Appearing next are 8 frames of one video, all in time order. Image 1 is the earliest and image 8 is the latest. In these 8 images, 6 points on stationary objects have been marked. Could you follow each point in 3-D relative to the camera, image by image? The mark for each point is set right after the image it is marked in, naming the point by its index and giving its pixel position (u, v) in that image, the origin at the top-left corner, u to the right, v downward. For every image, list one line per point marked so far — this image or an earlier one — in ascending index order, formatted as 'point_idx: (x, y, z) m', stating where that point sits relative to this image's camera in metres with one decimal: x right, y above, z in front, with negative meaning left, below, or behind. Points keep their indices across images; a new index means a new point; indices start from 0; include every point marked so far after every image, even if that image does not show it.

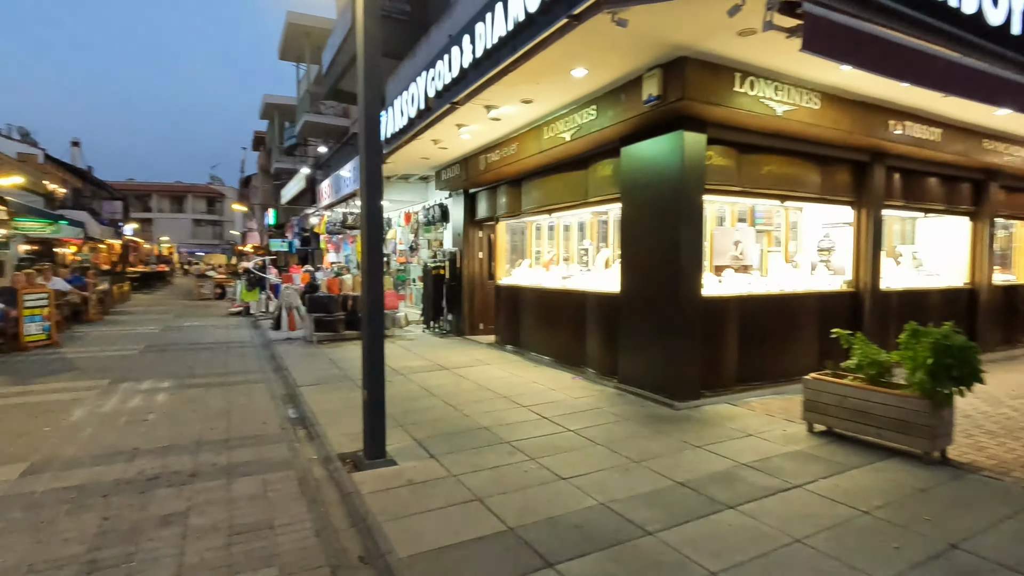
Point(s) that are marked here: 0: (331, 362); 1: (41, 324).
0: (-3.0, -1.2, +8.8) m
1: (-9.0, -0.7, +10.2) m
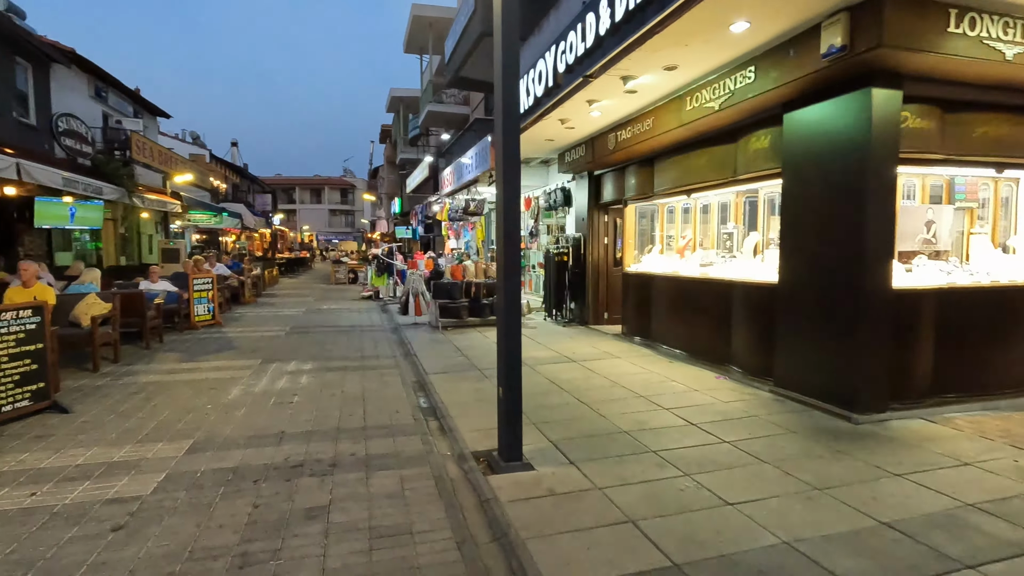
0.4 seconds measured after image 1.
0: (-0.9, -1.0, +8.8) m
1: (-6.5, -0.4, +11.3) m
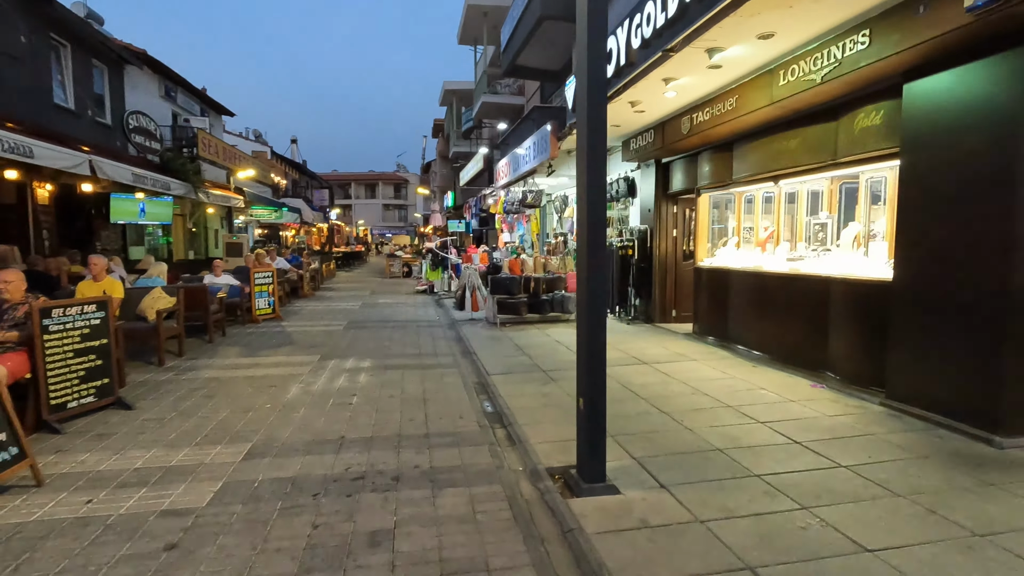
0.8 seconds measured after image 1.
0: (+0.1, -1.0, +8.4) m
1: (-5.2, -0.2, +11.4) m
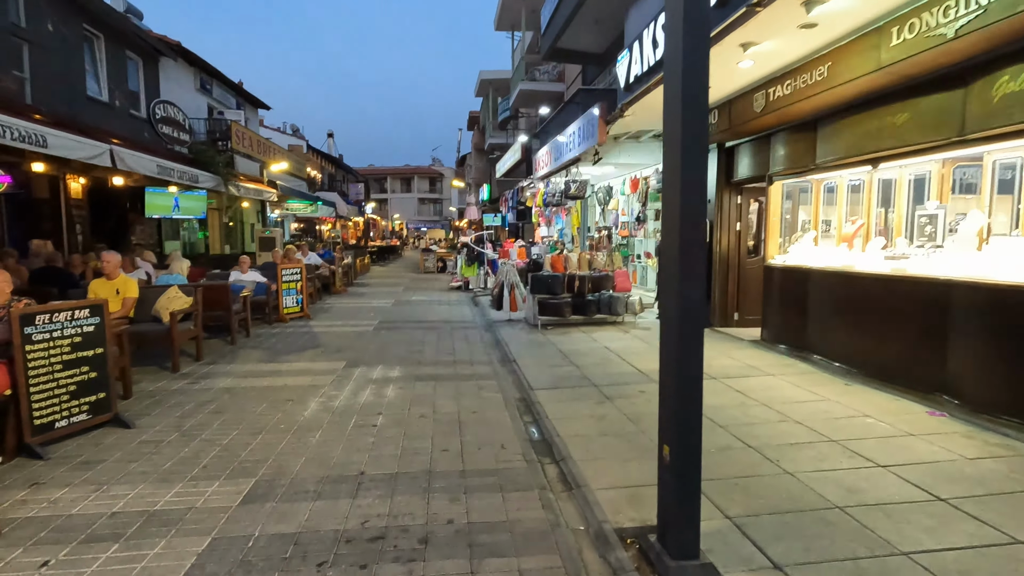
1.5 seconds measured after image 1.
0: (+0.7, -1.0, +7.5) m
1: (-4.4, -0.2, +10.8) m
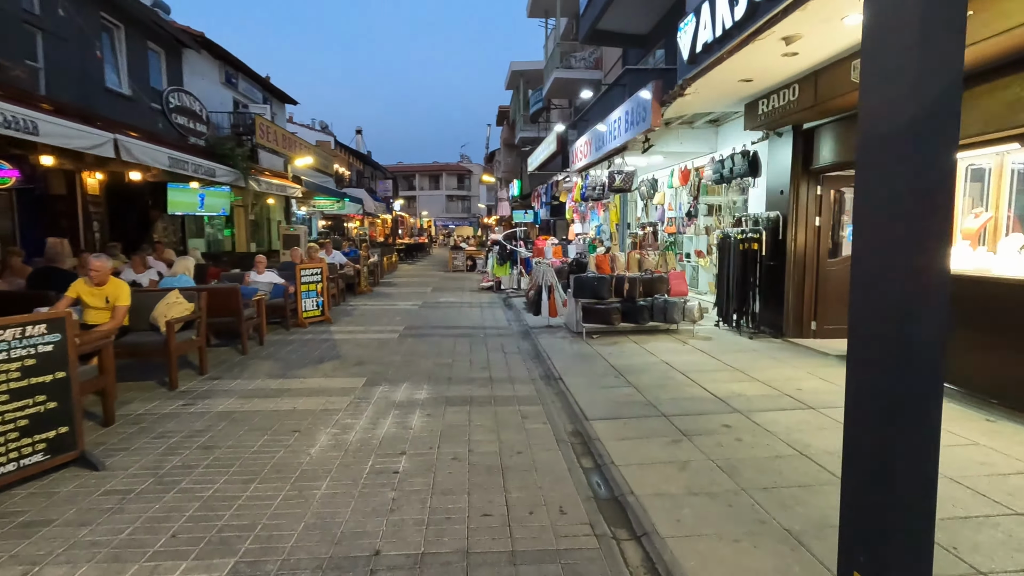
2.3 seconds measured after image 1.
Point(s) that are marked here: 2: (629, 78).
0: (+1.2, -1.0, +6.4) m
1: (-3.7, -0.2, +10.0) m
2: (+2.3, +4.2, +10.6) m
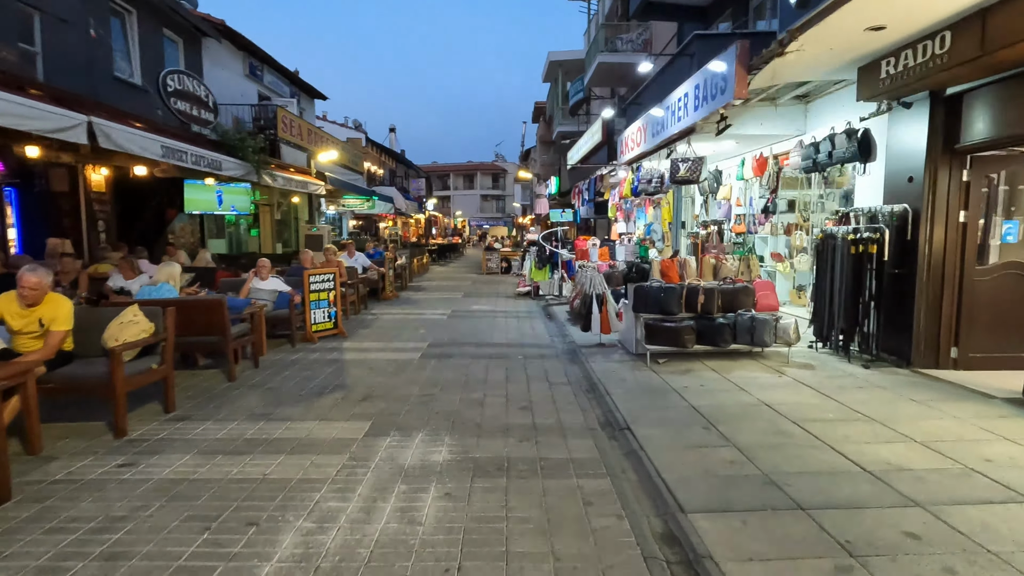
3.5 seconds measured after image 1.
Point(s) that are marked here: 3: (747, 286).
0: (+1.7, -1.2, +4.7) m
1: (-3.0, -0.4, +8.6) m
2: (+3.0, +4.0, +8.8) m
3: (+3.0, 0.0, +6.8) m
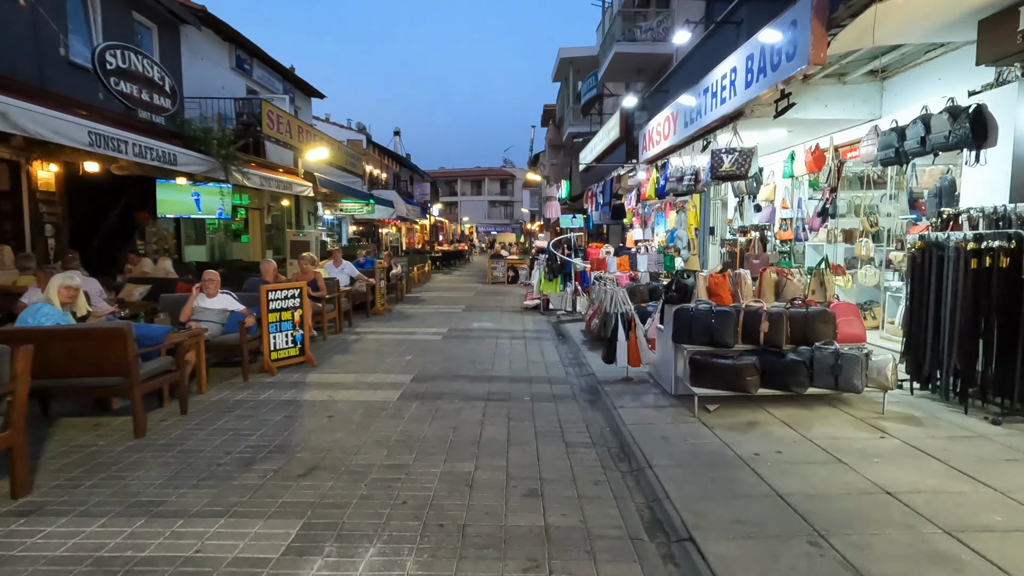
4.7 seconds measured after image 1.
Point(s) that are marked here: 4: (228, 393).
0: (+1.7, -1.4, +3.1) m
1: (-2.9, -0.6, +7.1) m
2: (+3.1, +3.7, +7.2) m
3: (+3.0, -0.2, +5.2) m
4: (-3.1, -1.1, +5.9) m
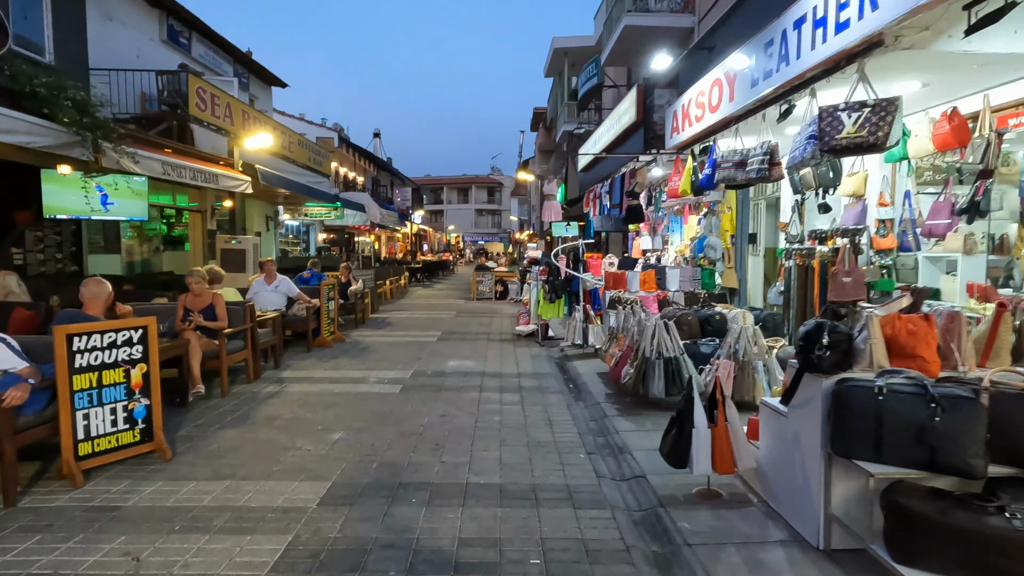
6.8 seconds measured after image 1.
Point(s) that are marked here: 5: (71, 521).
0: (+1.7, -1.6, +0.2) m
1: (-3.0, -0.9, +4.1) m
2: (+3.1, +3.4, +4.5) m
3: (+3.0, -0.5, +2.4) m
4: (-3.2, -1.4, +3.0) m
5: (-2.7, -1.4, +3.3) m
